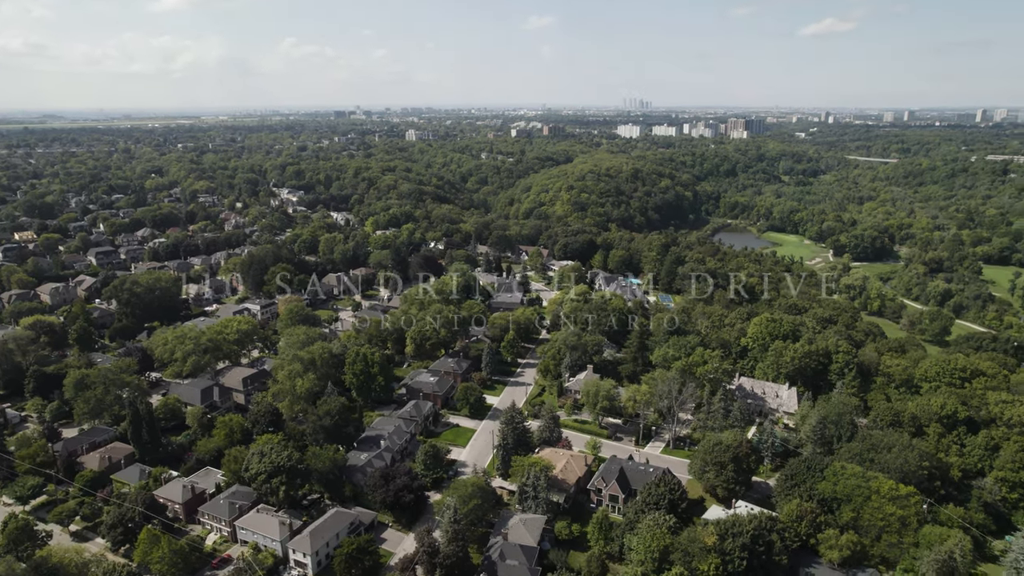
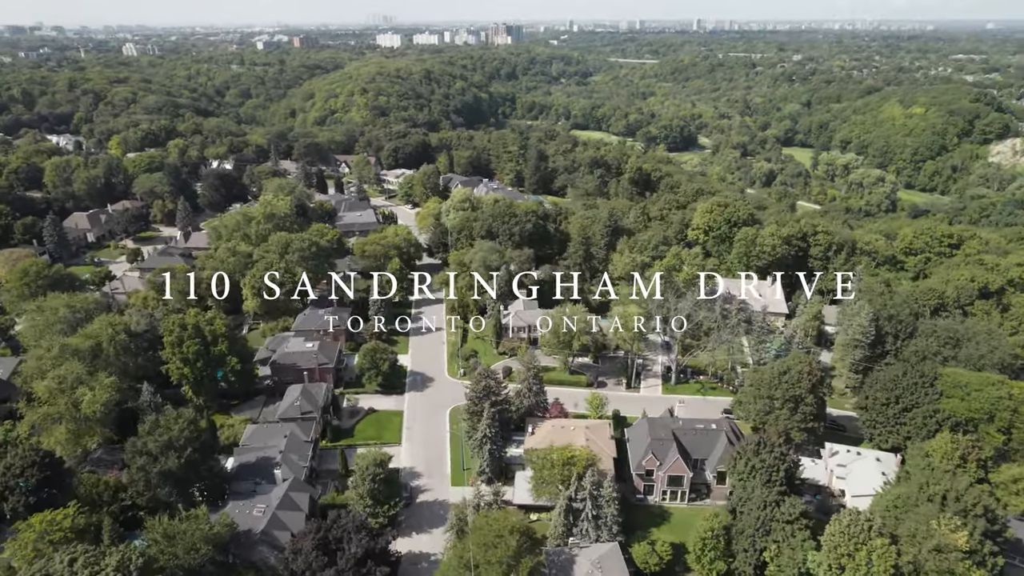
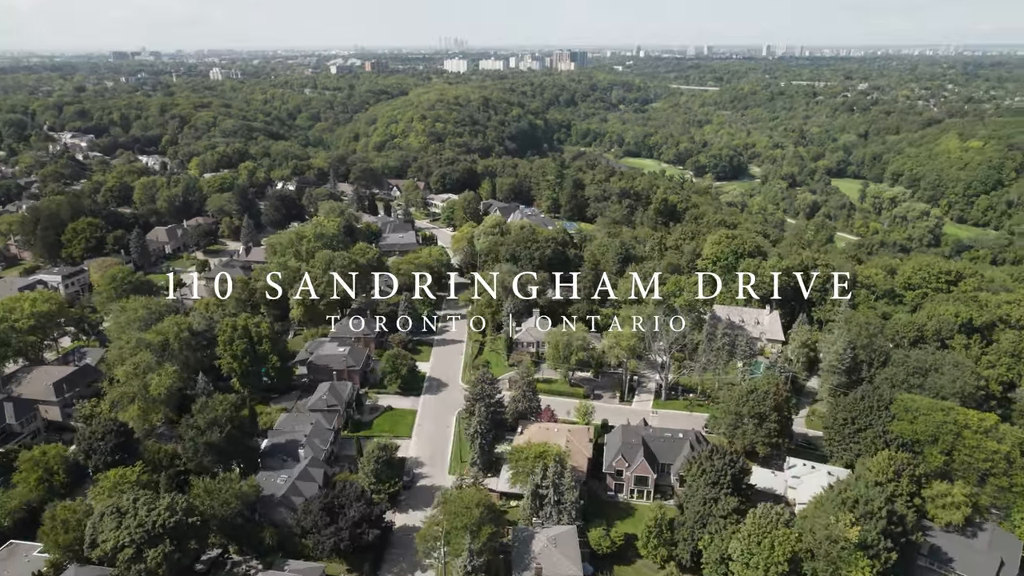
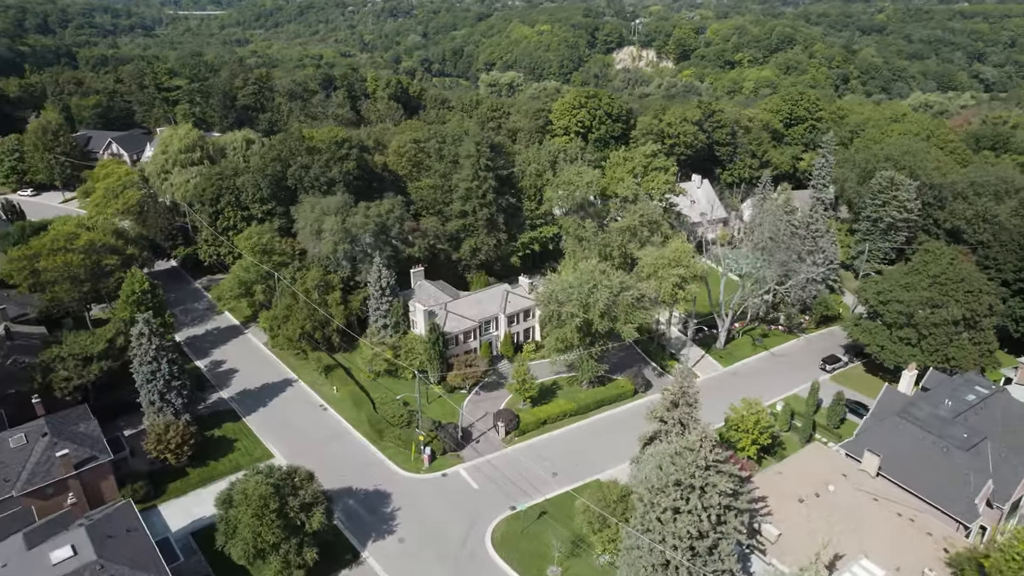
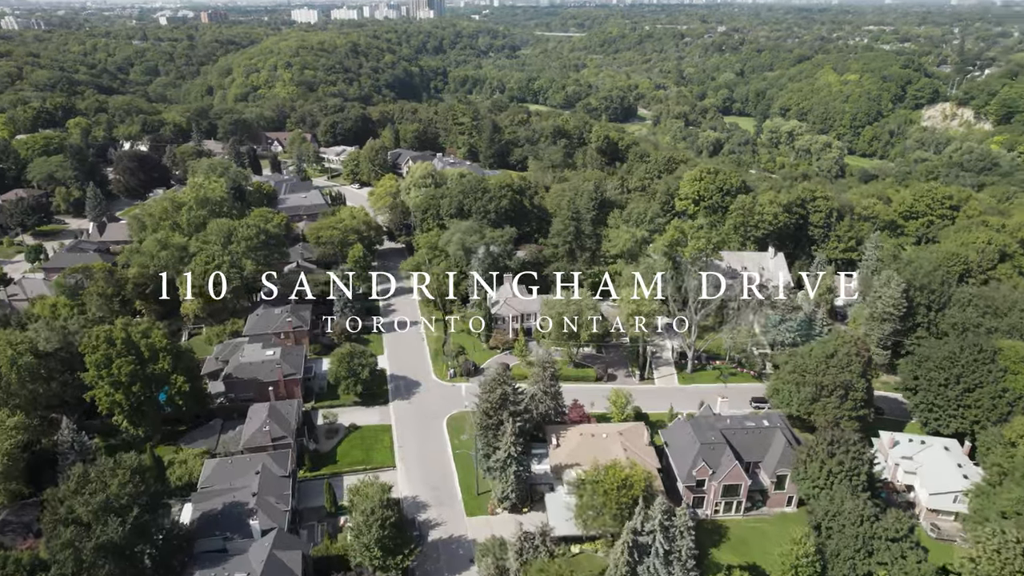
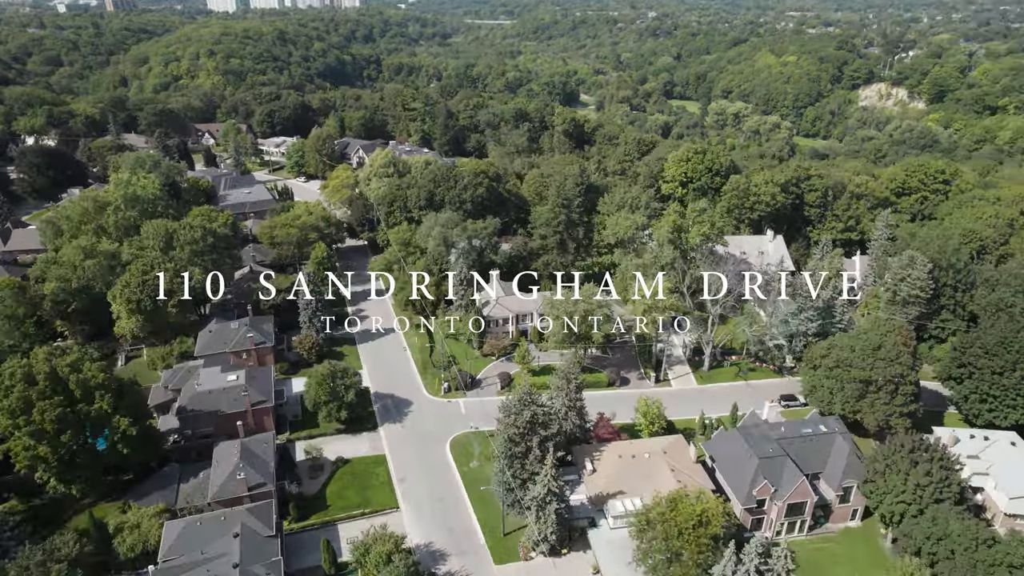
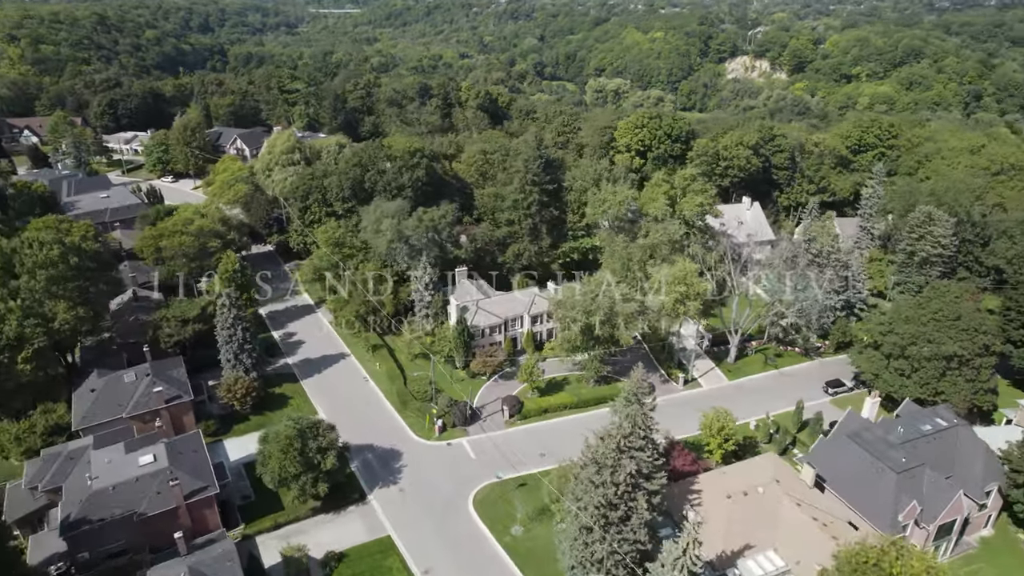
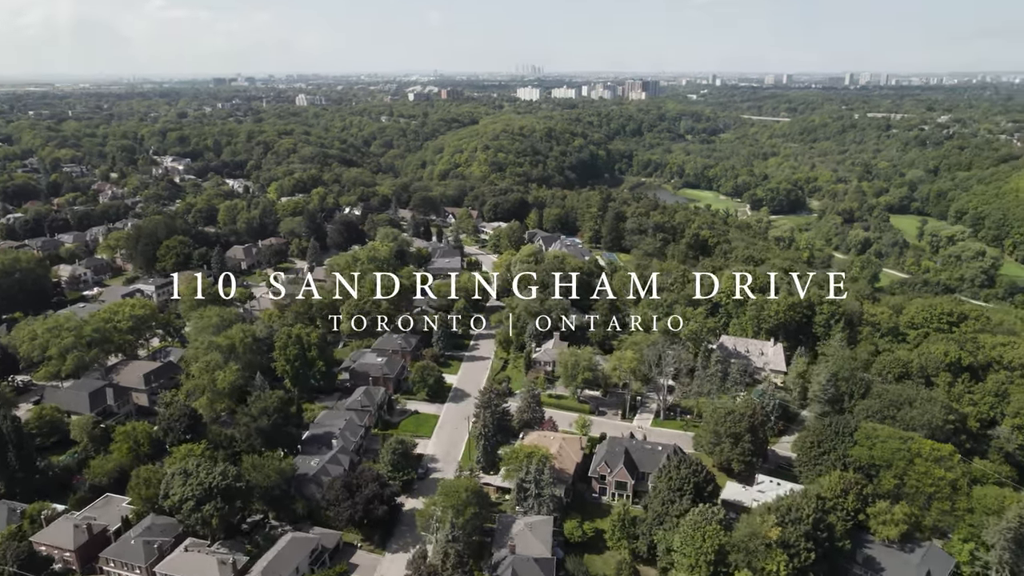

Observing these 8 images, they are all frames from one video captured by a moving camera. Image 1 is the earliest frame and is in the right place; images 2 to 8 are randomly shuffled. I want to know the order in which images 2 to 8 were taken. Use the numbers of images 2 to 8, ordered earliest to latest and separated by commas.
8, 3, 2, 5, 6, 7, 4
